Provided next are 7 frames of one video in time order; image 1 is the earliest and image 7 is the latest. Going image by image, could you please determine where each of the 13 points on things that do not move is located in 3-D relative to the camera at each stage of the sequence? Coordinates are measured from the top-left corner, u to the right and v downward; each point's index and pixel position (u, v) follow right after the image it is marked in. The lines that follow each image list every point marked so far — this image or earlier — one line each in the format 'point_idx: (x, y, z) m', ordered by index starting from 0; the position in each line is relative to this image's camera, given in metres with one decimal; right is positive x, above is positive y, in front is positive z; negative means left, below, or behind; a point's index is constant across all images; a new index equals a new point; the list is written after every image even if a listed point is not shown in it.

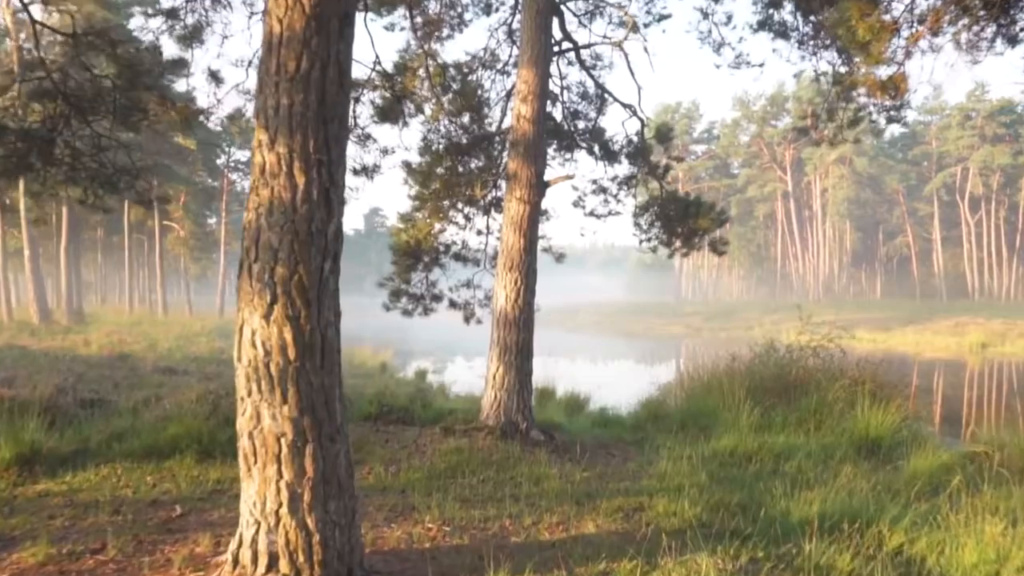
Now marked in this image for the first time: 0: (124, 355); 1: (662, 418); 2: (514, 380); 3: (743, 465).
0: (-7.7, -1.3, +16.6) m
1: (+1.9, -1.6, +10.3) m
2: (0.0, -0.9, +7.8) m
3: (+2.1, -1.6, +7.5) m
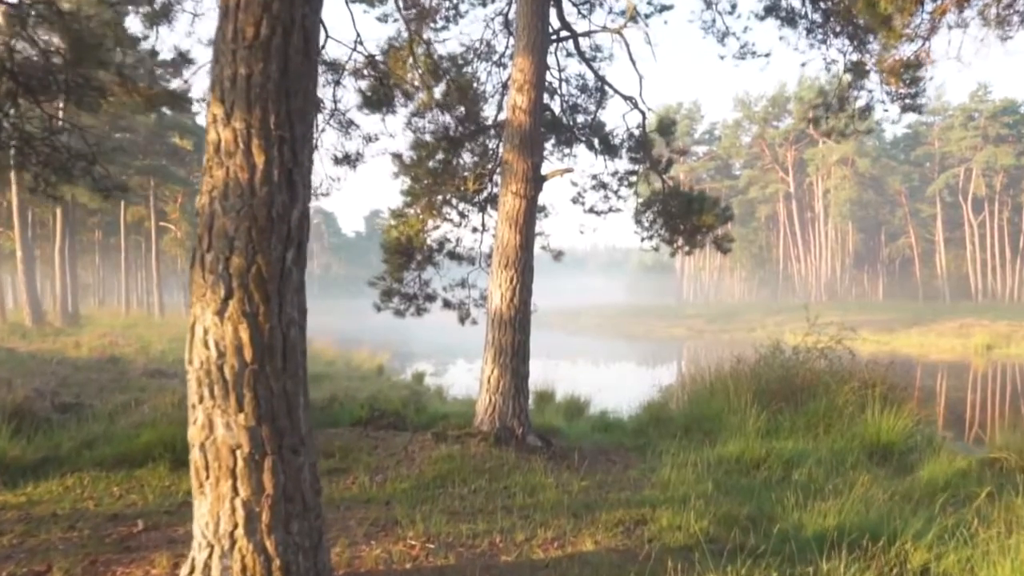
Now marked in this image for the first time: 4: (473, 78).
0: (-7.7, -1.4, +16.2) m
1: (+1.8, -1.6, +10.0) m
2: (0.0, -0.8, +7.4) m
3: (+2.0, -1.6, +7.1) m
4: (-0.4, +2.3, +9.3) m
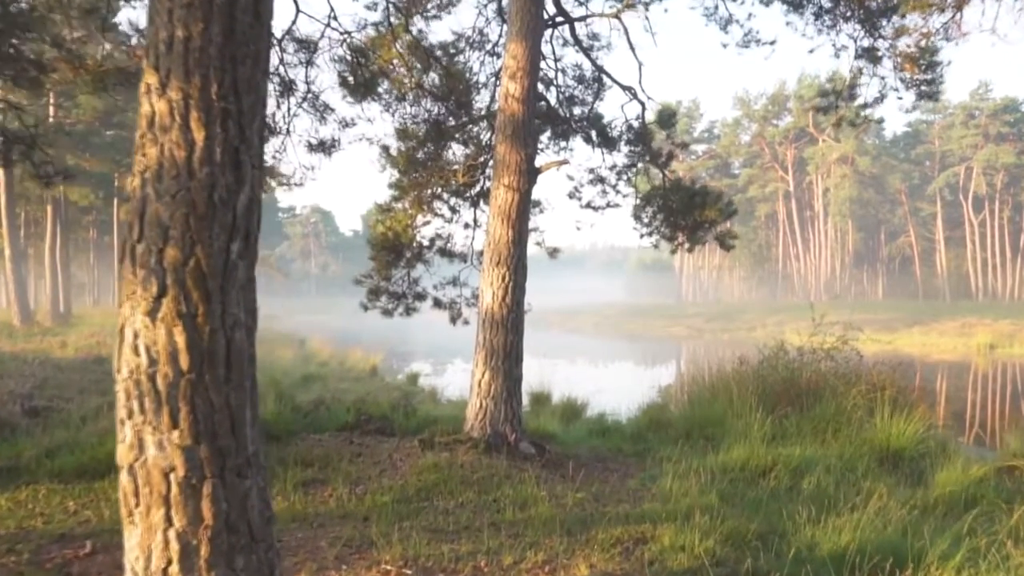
0: (-7.8, -1.3, +15.8) m
1: (+1.8, -1.6, +9.6) m
2: (-0.1, -0.8, +7.0) m
3: (+2.0, -1.6, +6.7) m
4: (-0.5, +2.3, +8.9) m
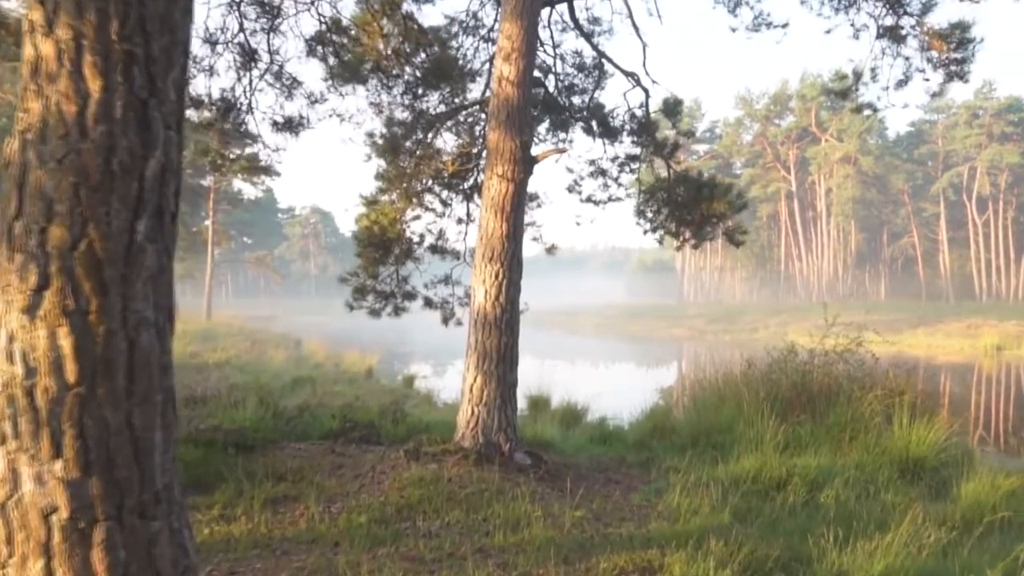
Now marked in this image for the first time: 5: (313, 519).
0: (-7.8, -1.3, +15.3) m
1: (+1.7, -1.6, +9.0) m
2: (-0.1, -0.8, +6.5) m
3: (+1.9, -1.6, +6.2) m
4: (-0.5, +2.4, +8.4) m
5: (-1.1, -1.3, +4.6) m
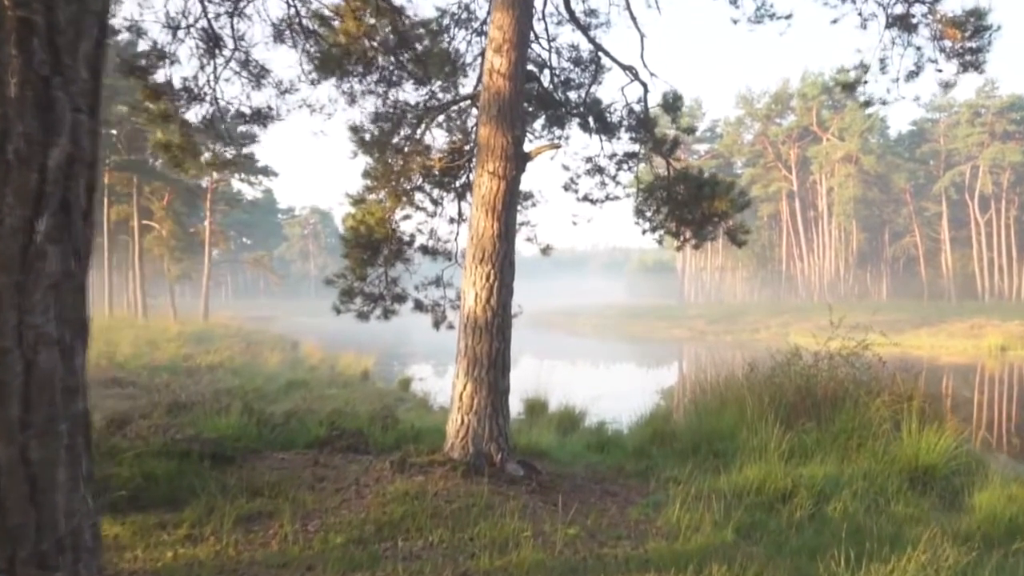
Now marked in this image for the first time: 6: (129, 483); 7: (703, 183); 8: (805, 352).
0: (-7.9, -1.4, +15.0) m
1: (+1.7, -1.6, +8.7) m
2: (-0.2, -0.8, +6.2) m
3: (+1.9, -1.6, +5.9) m
4: (-0.6, +2.3, +8.1) m
5: (-1.2, -1.3, +4.3) m
6: (-2.3, -1.2, +5.0) m
7: (+1.9, +1.0, +8.1) m
8: (+3.6, -0.8, +10.4) m
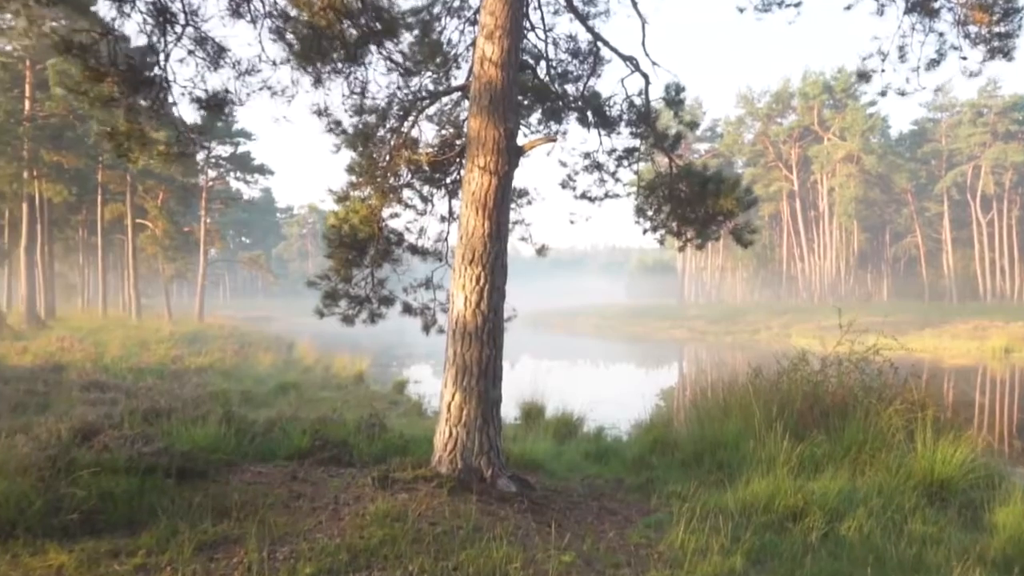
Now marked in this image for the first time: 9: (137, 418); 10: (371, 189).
0: (-7.9, -1.4, +14.6) m
1: (+1.6, -1.6, +8.3) m
2: (-0.3, -0.9, +5.8) m
3: (+1.8, -1.6, +5.5) m
4: (-0.7, +2.3, +7.6) m
5: (-1.2, -1.3, +3.9) m
6: (-2.3, -1.2, +4.5) m
7: (+1.8, +1.0, +7.7) m
8: (+3.6, -0.8, +10.0) m
9: (-3.5, -1.2, +7.8) m
10: (-1.2, +0.9, +7.2) m
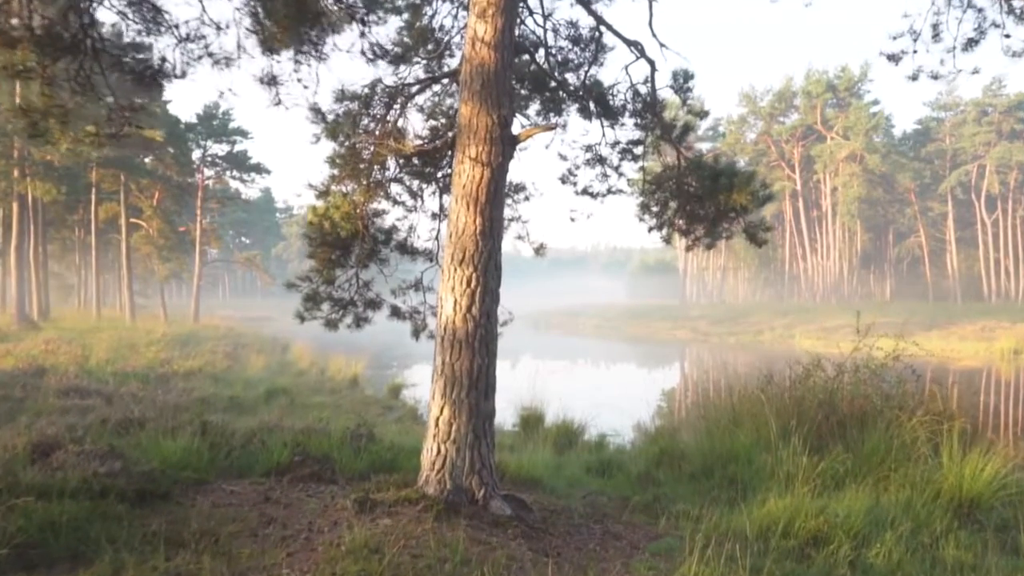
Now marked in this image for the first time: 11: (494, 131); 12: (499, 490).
0: (-8.0, -1.4, +14.1) m
1: (+1.6, -1.6, +7.8) m
2: (-0.3, -0.9, +5.3) m
3: (+1.8, -1.6, +5.0) m
4: (-0.7, +2.3, +7.1) m
5: (-1.3, -1.3, +3.4) m
6: (-2.4, -1.2, +4.0) m
7: (+1.8, +1.0, +7.2) m
8: (+3.5, -0.9, +9.4) m
9: (-3.5, -1.2, +7.3) m
10: (-1.2, +0.8, +6.6) m
11: (-0.1, +1.0, +5.4) m
12: (-0.1, -1.3, +5.4) m
